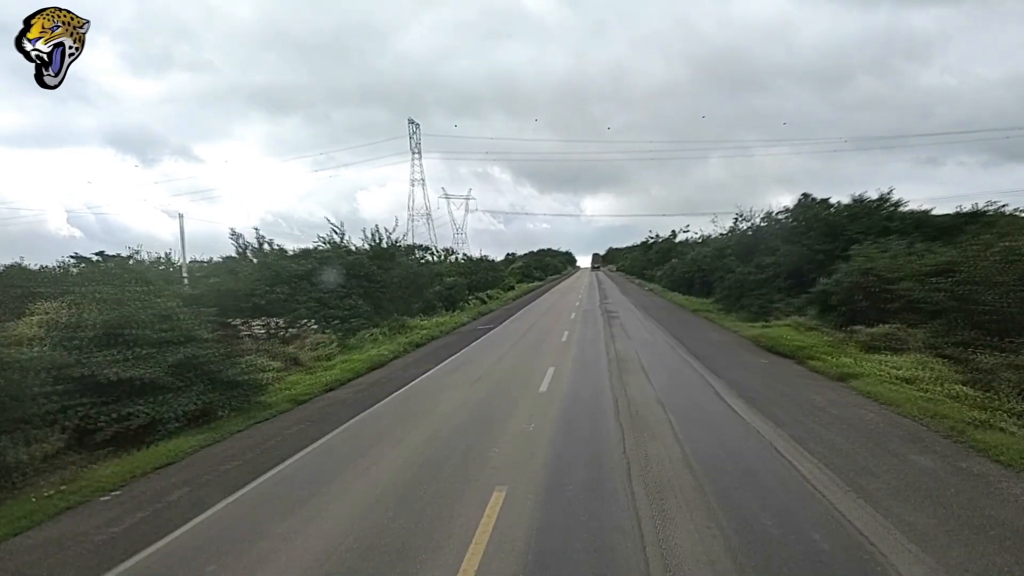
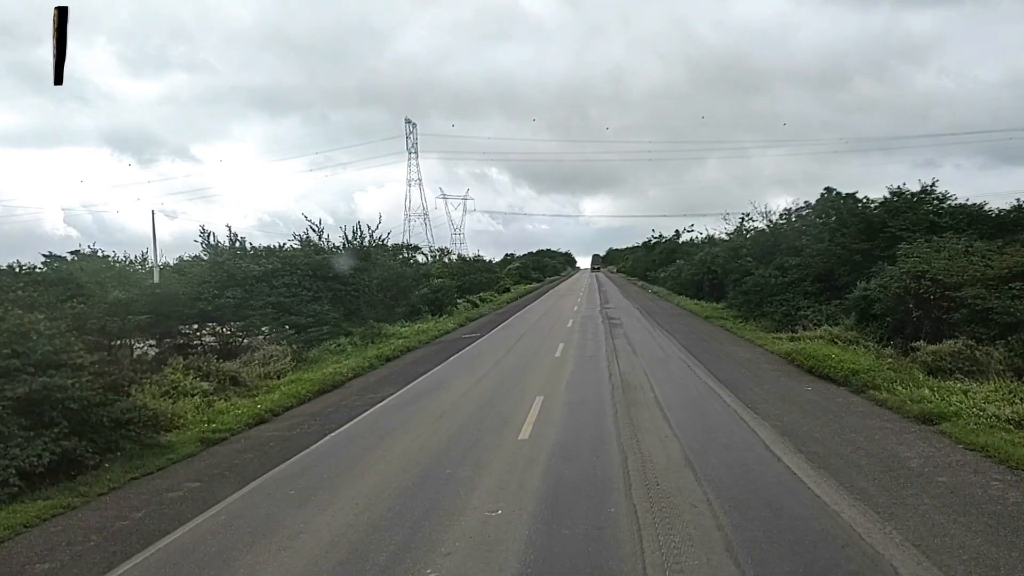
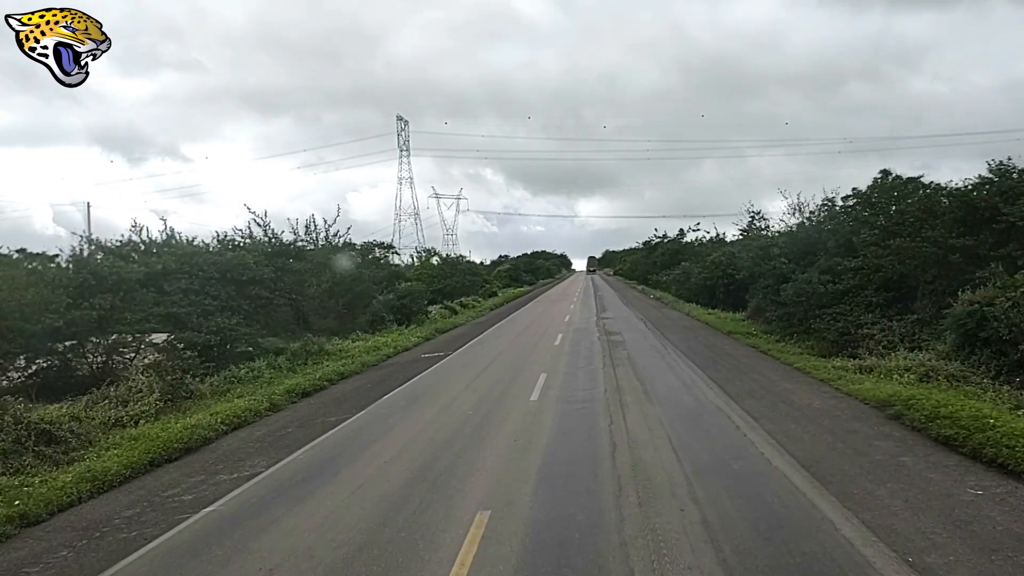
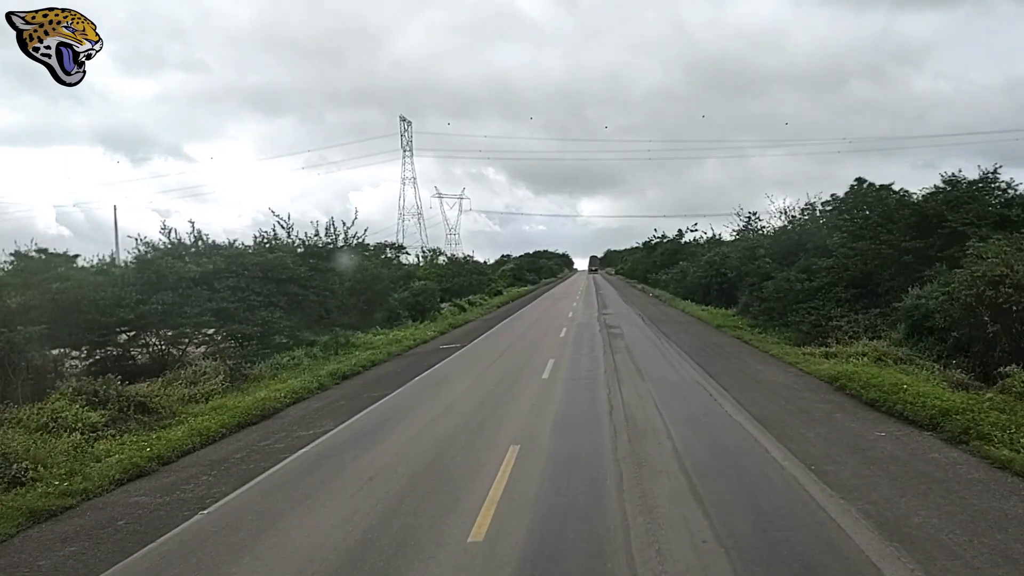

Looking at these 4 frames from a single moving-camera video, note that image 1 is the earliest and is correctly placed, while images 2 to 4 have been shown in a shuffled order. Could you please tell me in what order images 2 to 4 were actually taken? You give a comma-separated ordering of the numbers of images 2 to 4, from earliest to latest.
2, 4, 3
